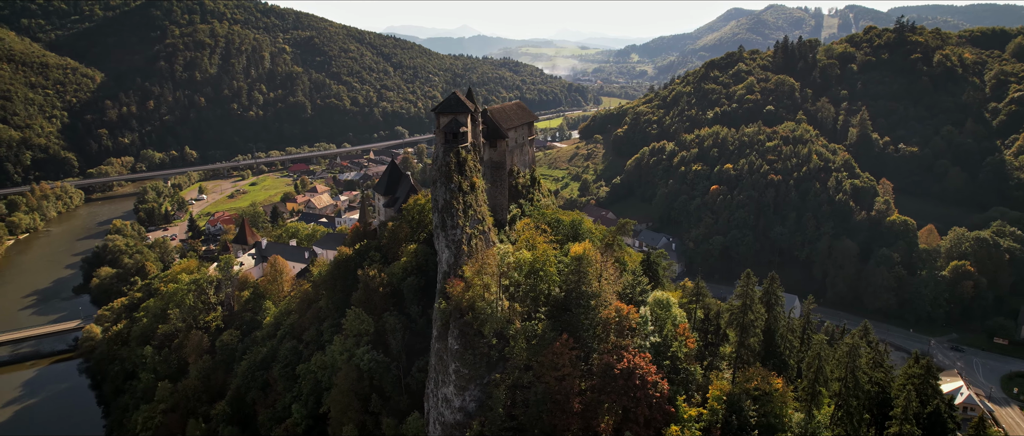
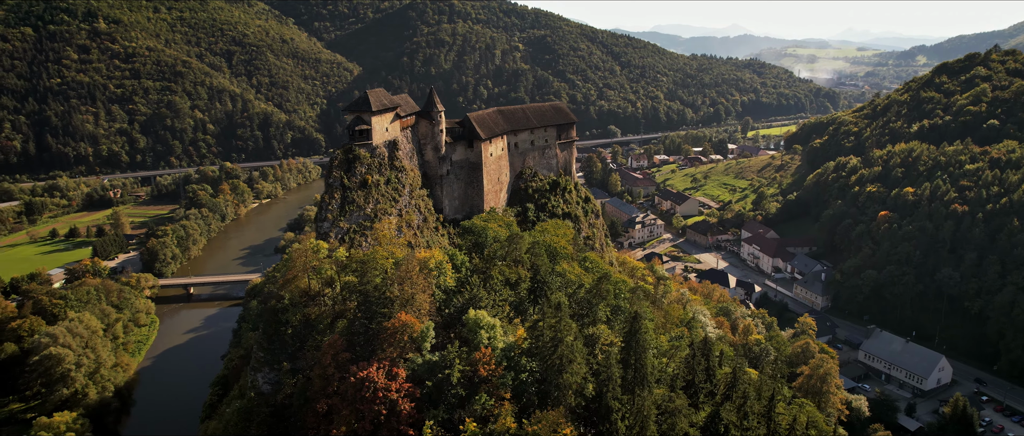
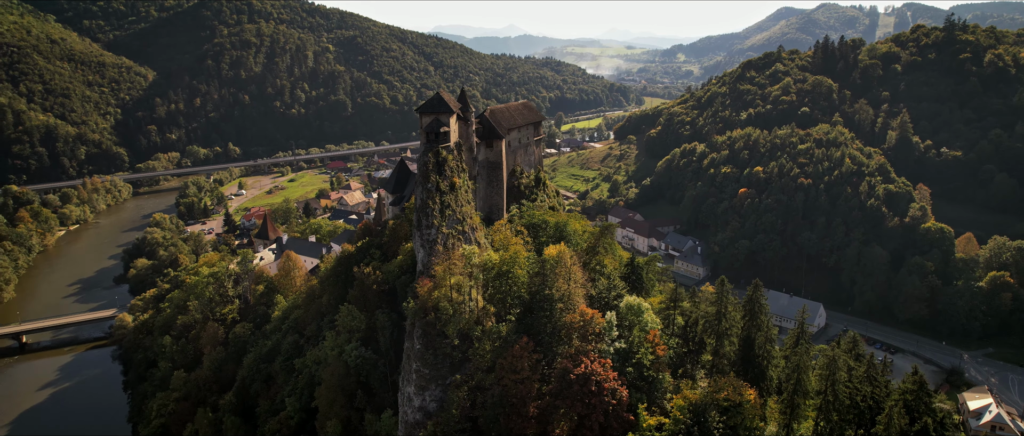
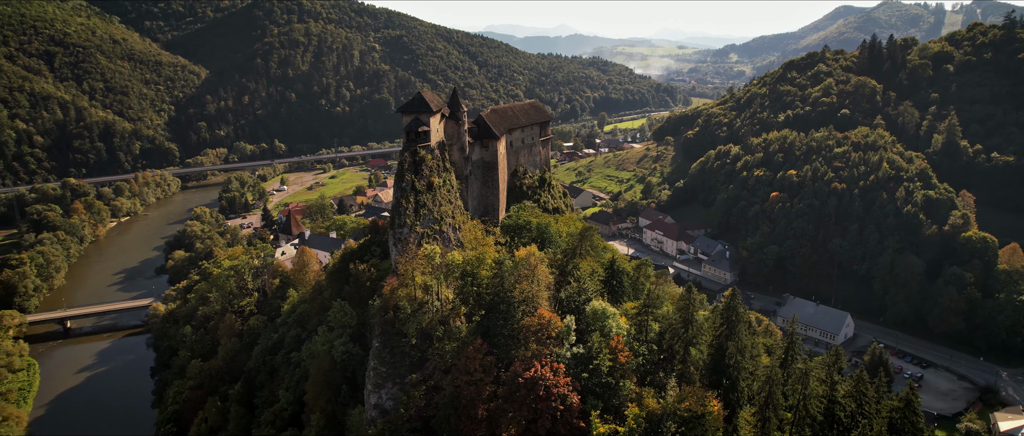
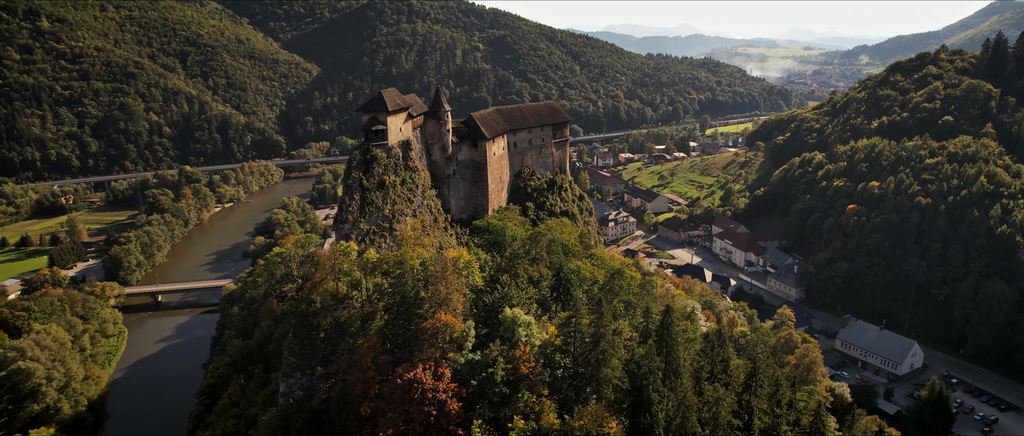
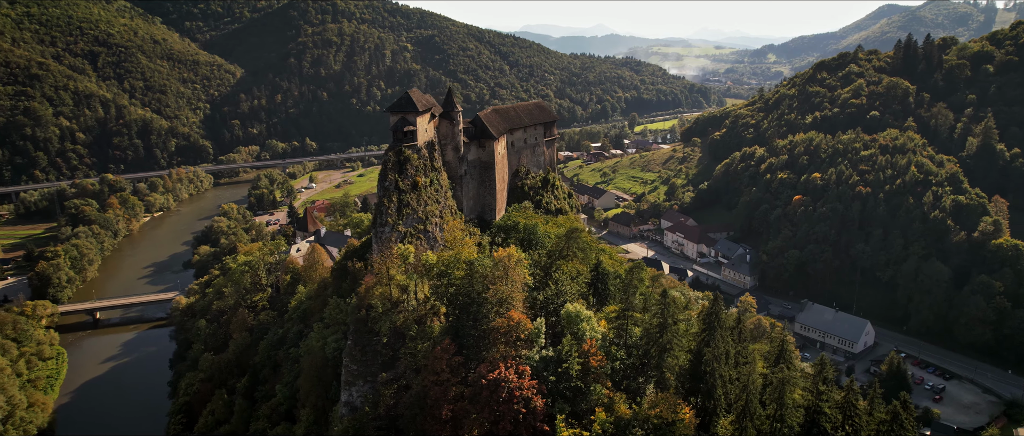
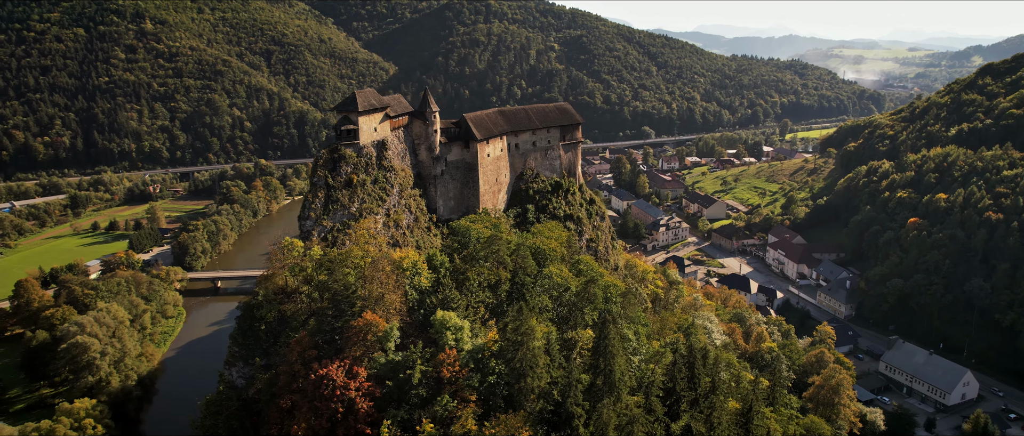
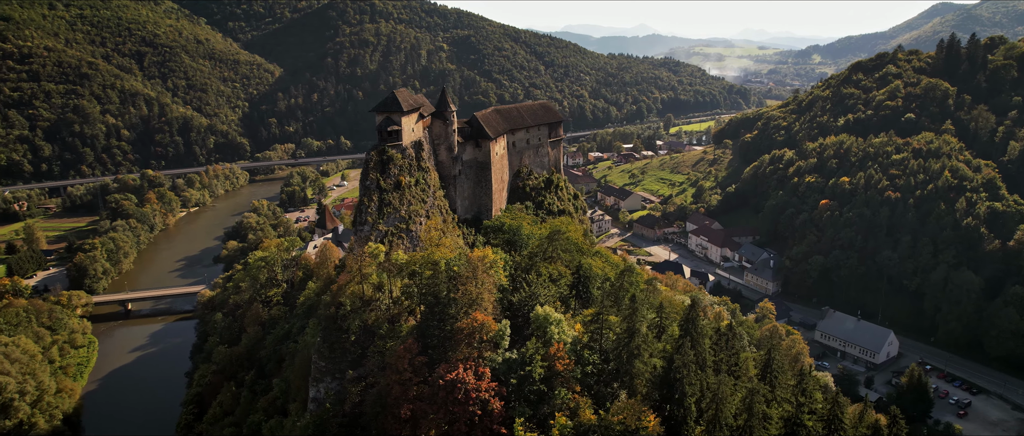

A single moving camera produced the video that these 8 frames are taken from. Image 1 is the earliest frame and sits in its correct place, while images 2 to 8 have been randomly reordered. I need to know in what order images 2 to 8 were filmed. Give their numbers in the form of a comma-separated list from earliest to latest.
3, 4, 6, 8, 5, 2, 7
